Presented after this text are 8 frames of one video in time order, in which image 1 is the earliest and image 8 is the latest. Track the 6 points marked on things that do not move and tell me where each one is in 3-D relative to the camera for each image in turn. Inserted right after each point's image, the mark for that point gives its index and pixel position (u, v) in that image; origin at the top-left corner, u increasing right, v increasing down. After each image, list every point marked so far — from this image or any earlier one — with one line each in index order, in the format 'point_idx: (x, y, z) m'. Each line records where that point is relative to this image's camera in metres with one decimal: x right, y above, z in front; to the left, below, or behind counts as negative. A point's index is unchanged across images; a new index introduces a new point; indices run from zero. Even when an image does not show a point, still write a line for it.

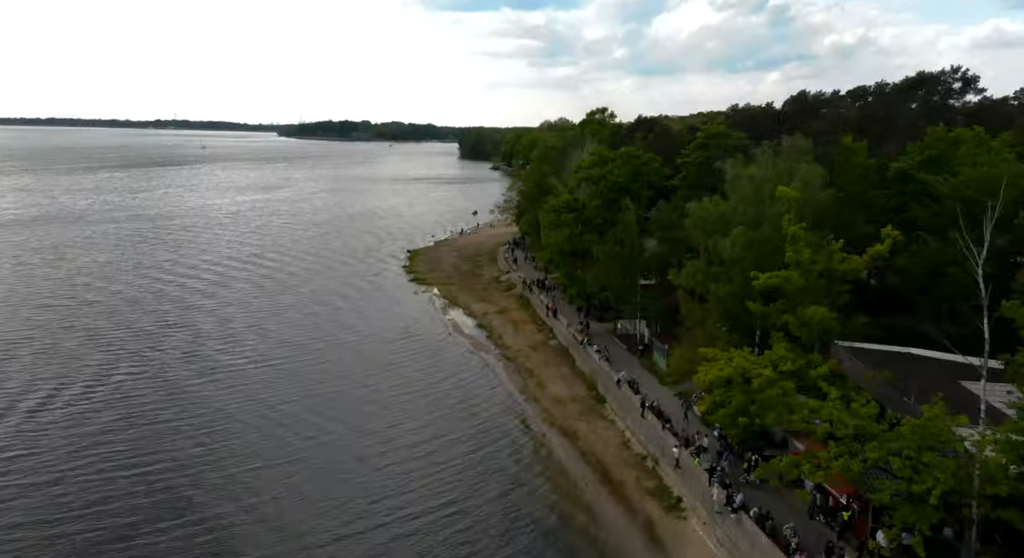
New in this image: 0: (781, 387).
0: (+6.9, -2.7, +17.5) m
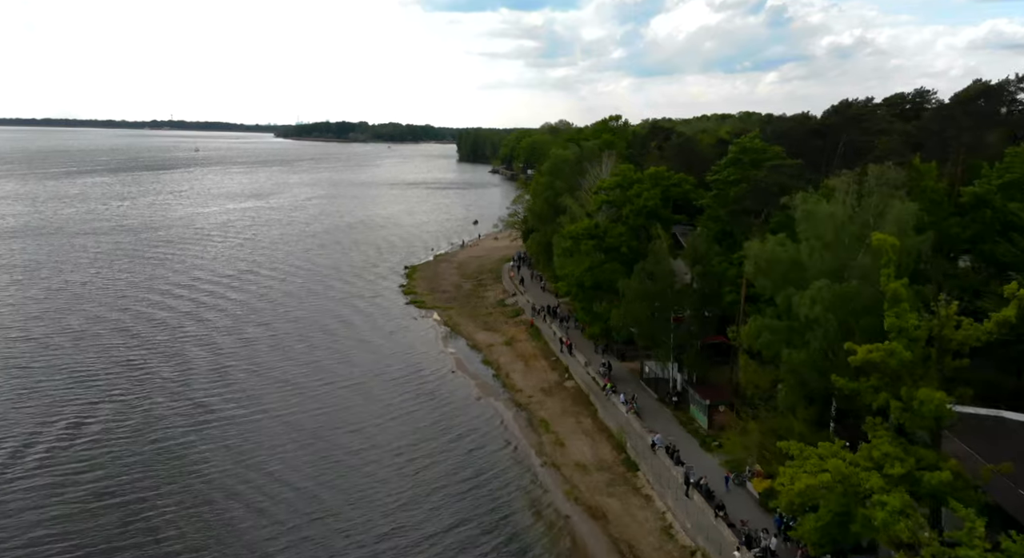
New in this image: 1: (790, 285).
0: (+7.5, -4.4, +13.3) m
1: (+7.6, -0.2, +18.7) m
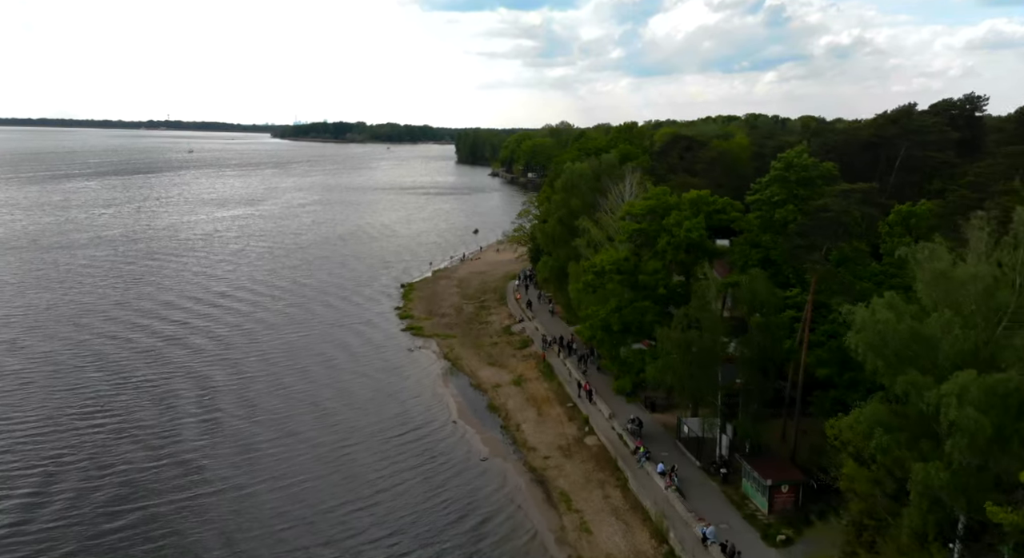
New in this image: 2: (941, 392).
0: (+8.1, -6.0, +8.6) m
1: (+8.2, -1.8, +14.0) m
2: (+8.1, -2.1, +12.8) m
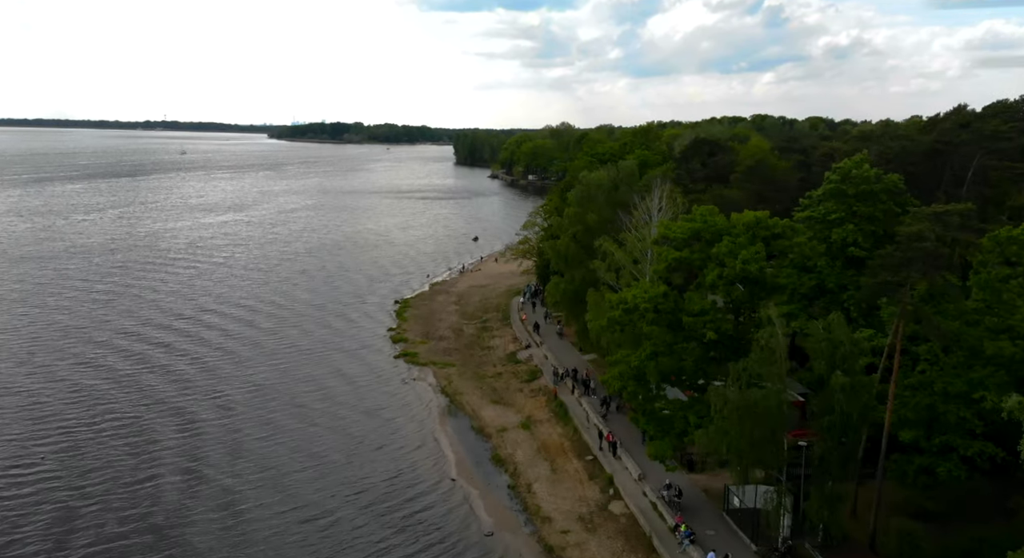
0: (+8.5, -7.3, +3.9) m
1: (+8.6, -3.0, +9.3) m
2: (+8.5, -3.4, +8.2) m
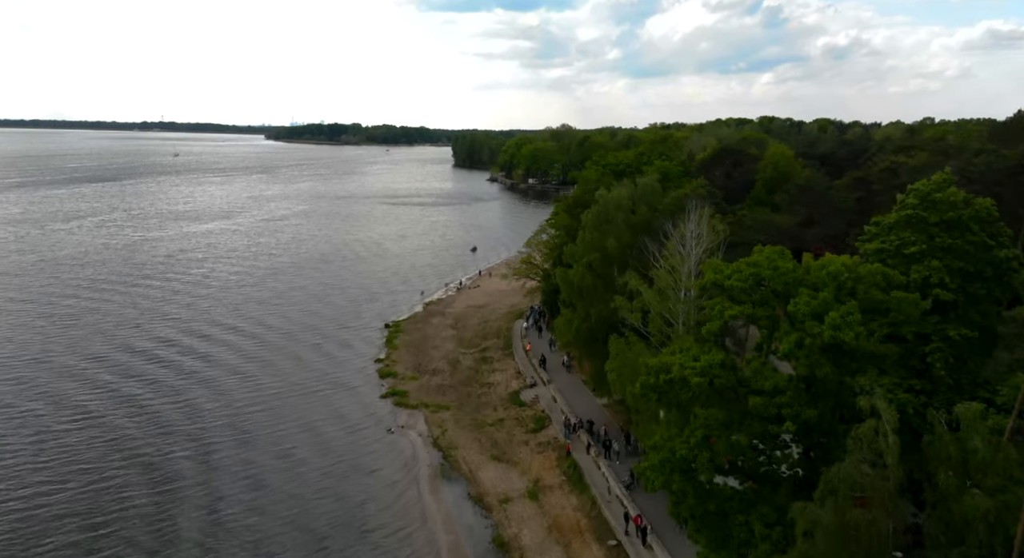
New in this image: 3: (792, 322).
0: (+8.8, -8.8, -1.0) m
1: (+8.8, -4.5, +4.4) m
2: (+8.7, -4.9, +3.2) m
3: (+6.4, -1.0, +15.6) m
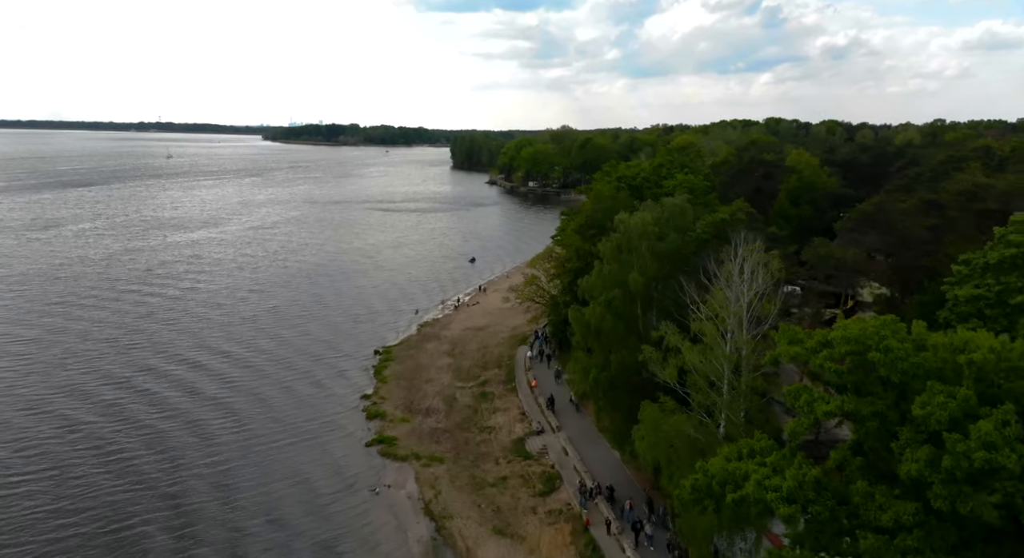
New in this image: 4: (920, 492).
0: (+9.0, -10.2, -5.4) m
1: (+9.1, -6.0, 0.0) m
2: (+9.0, -6.3, -1.2) m
3: (+6.6, -2.5, +11.1) m
4: (+6.5, -3.4, +10.9) m
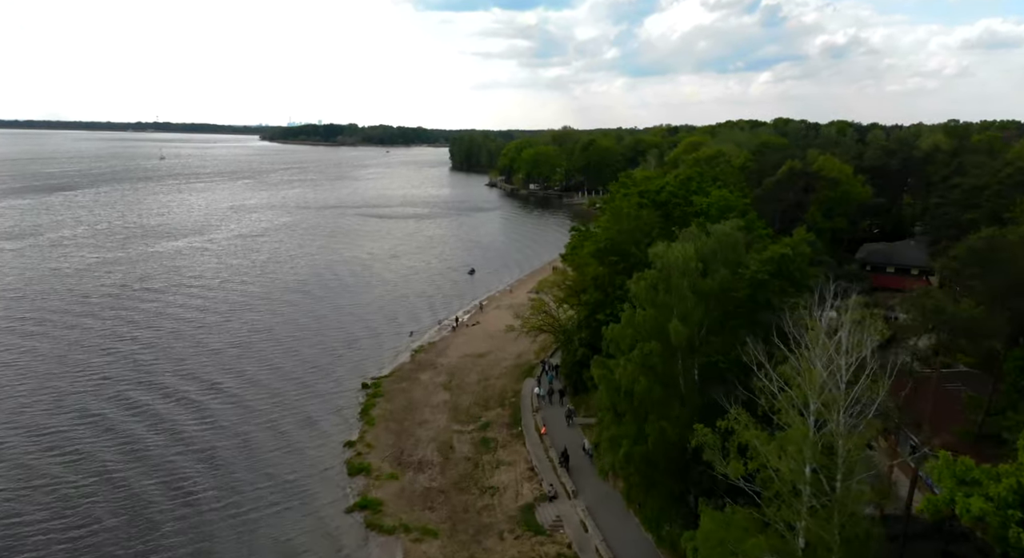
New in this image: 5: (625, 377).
0: (+9.3, -11.7, -10.2) m
1: (+9.4, -7.4, -4.8) m
2: (+9.3, -7.7, -6.0) m
3: (+6.9, -3.9, +6.3) m
4: (+6.8, -4.8, +6.1) m
5: (+3.1, -2.8, +18.8) m
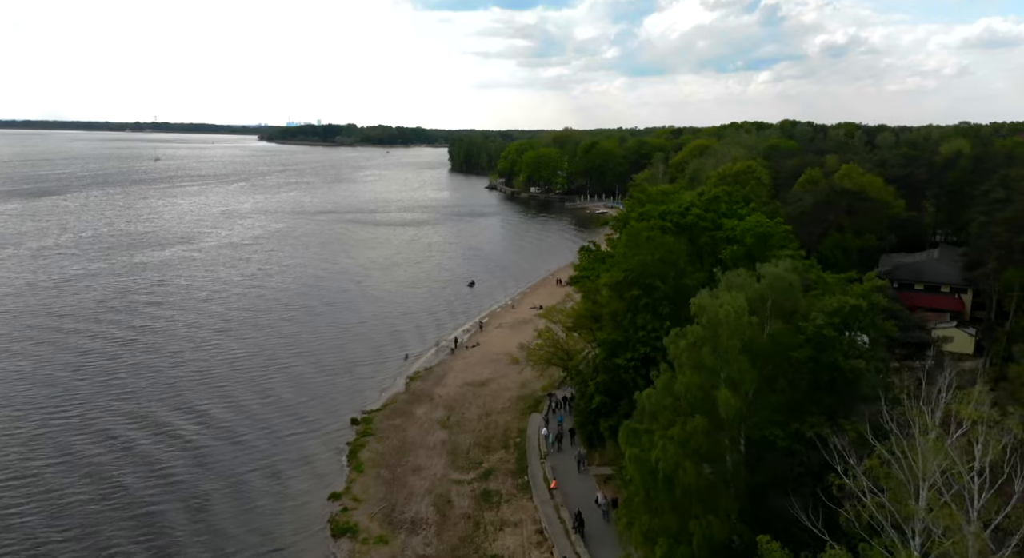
0: (+9.6, -13.0, -13.8) m
1: (+9.6, -8.8, -8.4) m
2: (+9.6, -9.1, -9.5) m
3: (+7.1, -5.3, +2.8) m
4: (+7.0, -6.2, +2.5) m
5: (+3.3, -4.2, +15.2) m
